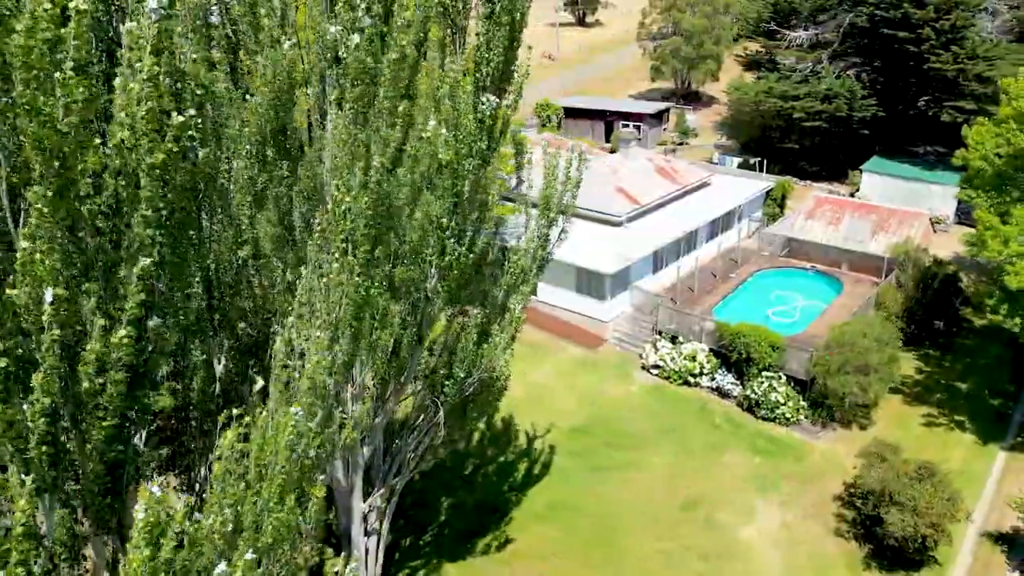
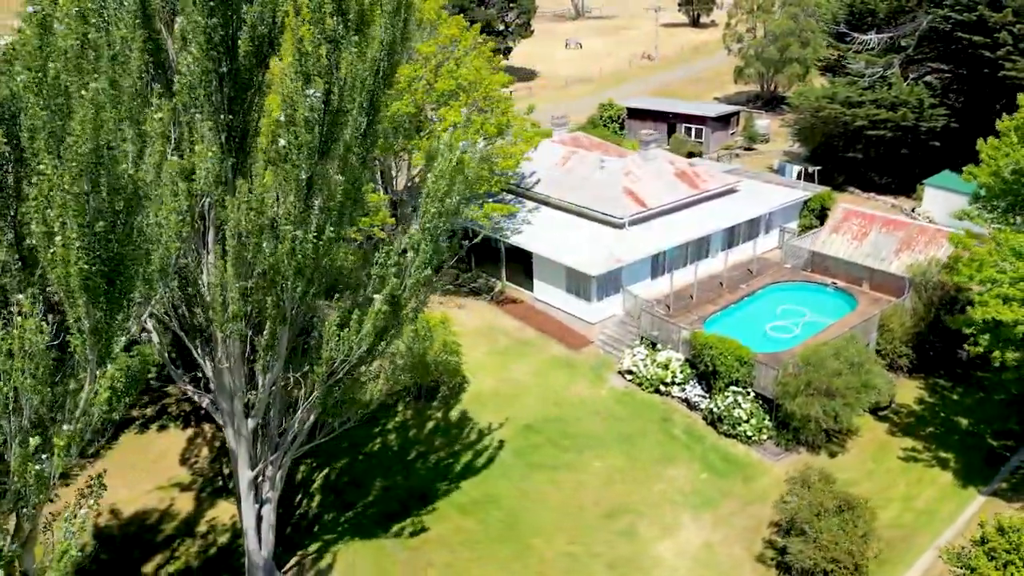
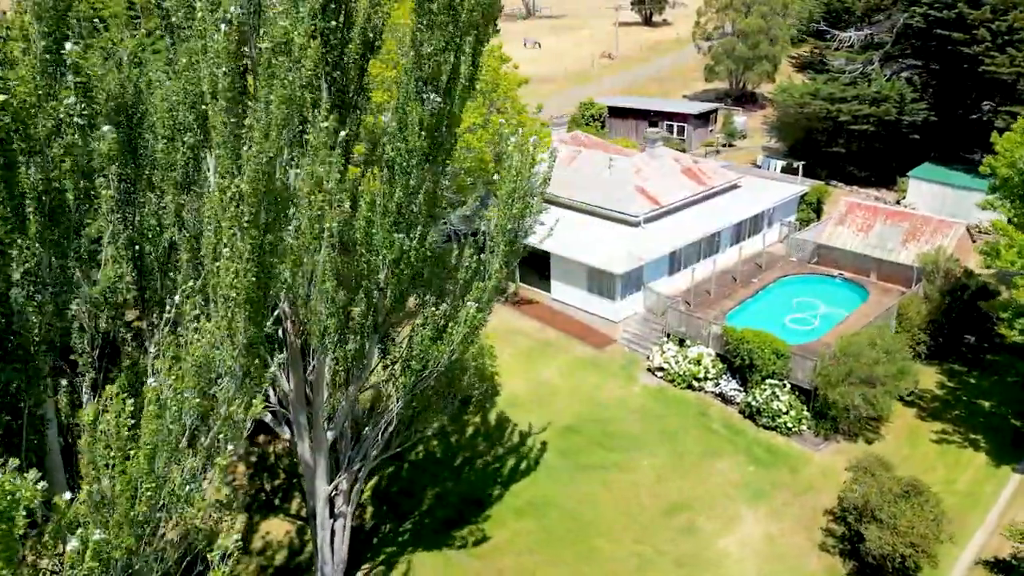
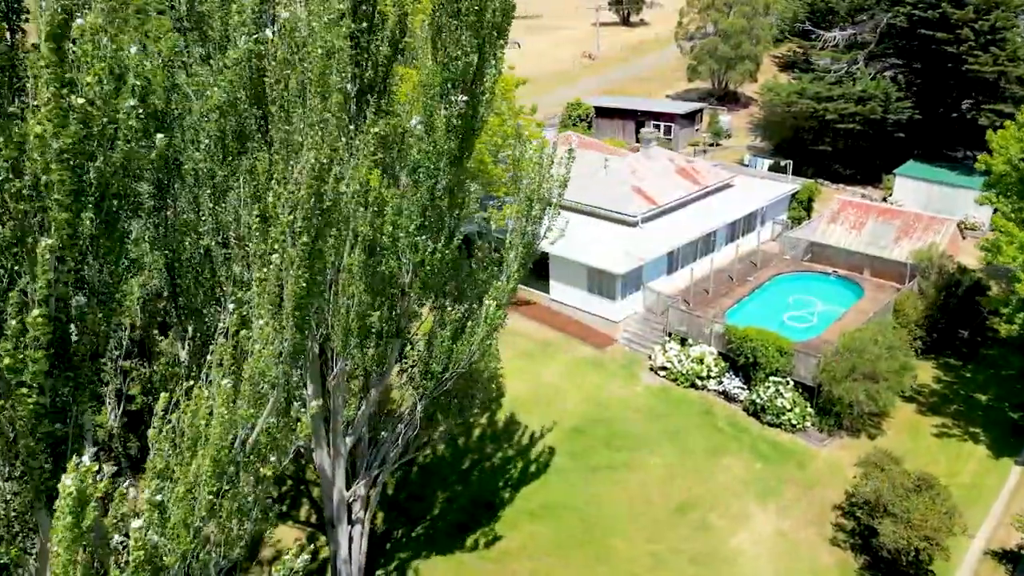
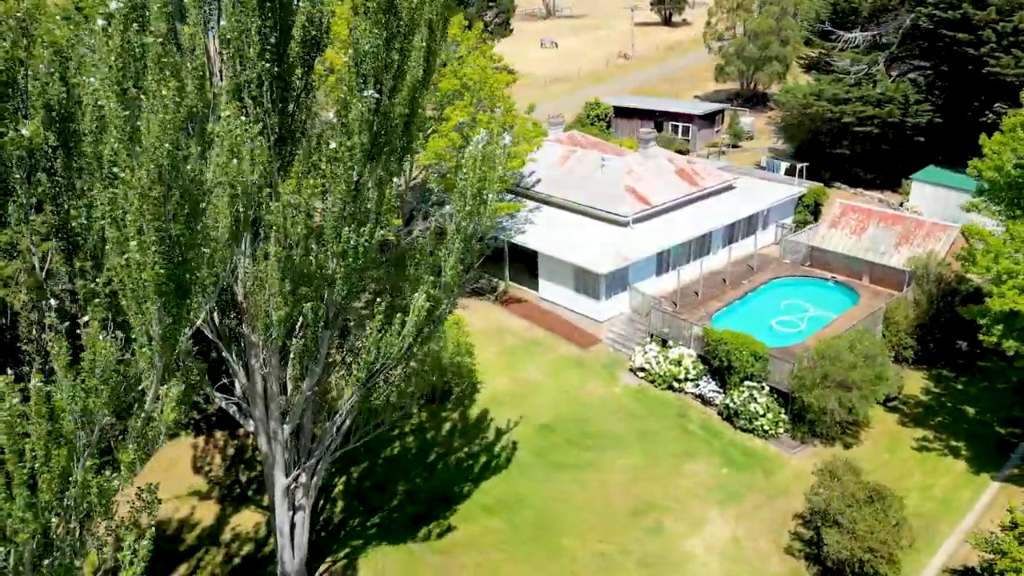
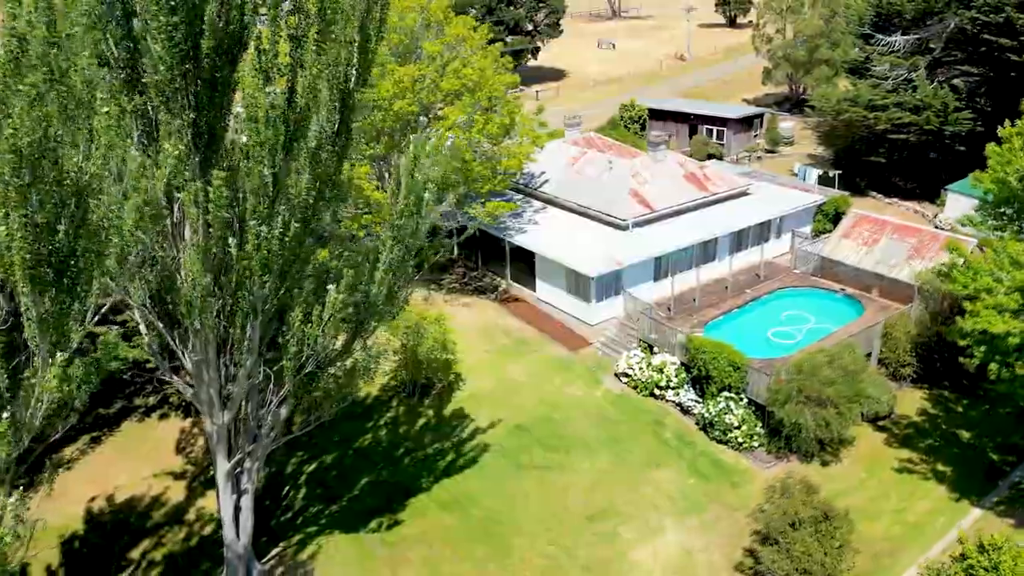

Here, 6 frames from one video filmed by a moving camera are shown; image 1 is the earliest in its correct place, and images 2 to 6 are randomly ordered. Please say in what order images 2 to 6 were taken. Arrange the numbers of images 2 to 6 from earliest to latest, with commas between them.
4, 3, 5, 2, 6
